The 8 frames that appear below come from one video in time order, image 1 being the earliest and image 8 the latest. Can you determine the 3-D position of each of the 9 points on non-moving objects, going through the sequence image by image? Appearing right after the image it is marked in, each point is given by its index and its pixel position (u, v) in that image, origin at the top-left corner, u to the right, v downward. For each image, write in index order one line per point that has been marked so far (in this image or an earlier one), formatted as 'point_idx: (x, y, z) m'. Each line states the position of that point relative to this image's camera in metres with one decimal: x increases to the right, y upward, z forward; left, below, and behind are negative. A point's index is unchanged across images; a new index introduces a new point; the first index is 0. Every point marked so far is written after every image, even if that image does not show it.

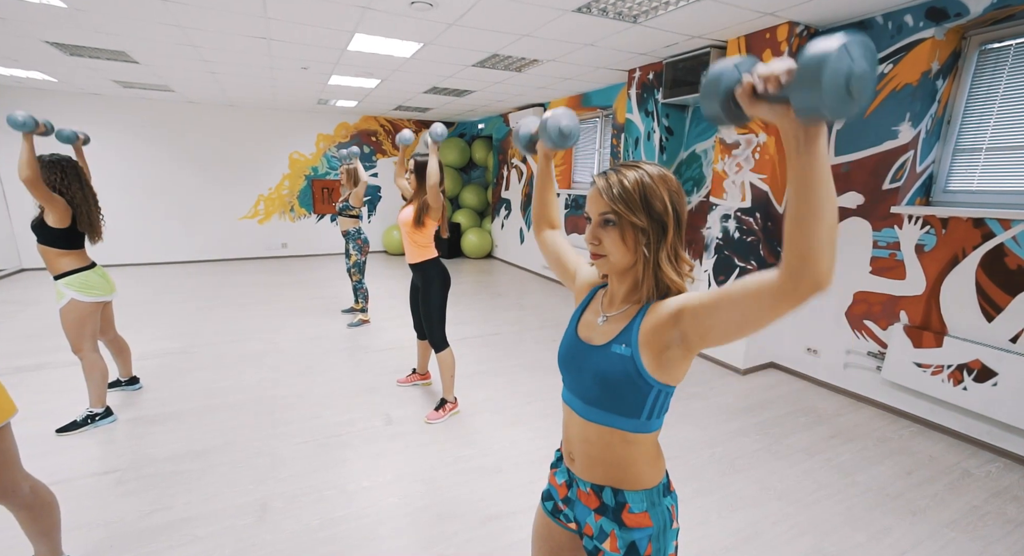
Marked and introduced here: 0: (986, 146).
0: (+2.7, +0.7, +2.7) m
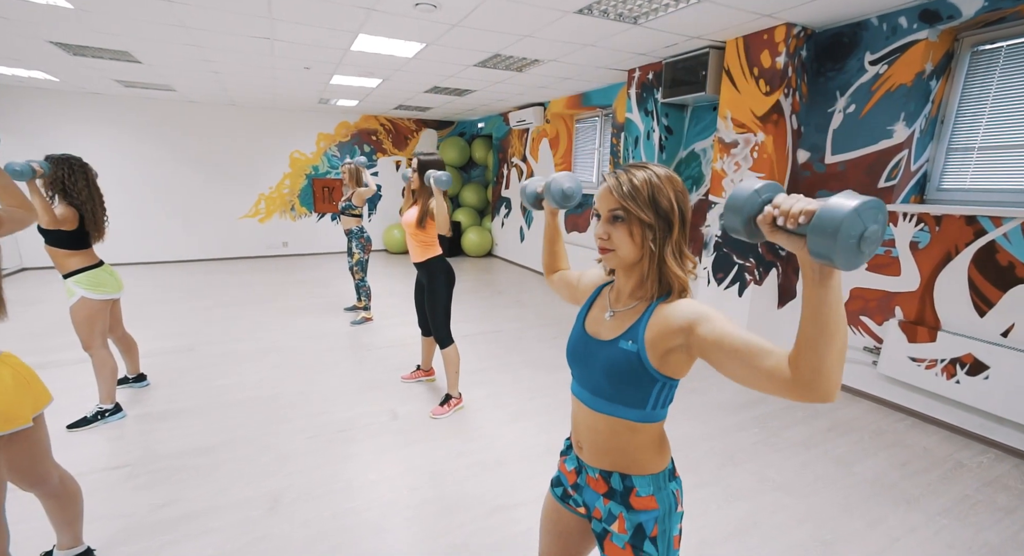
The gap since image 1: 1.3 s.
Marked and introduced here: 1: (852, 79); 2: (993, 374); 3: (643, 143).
0: (+2.7, +0.8, +2.8) m
1: (+2.2, +1.3, +3.2) m
2: (+2.6, -0.5, +2.6) m
3: (+1.2, +1.2, +4.4) m
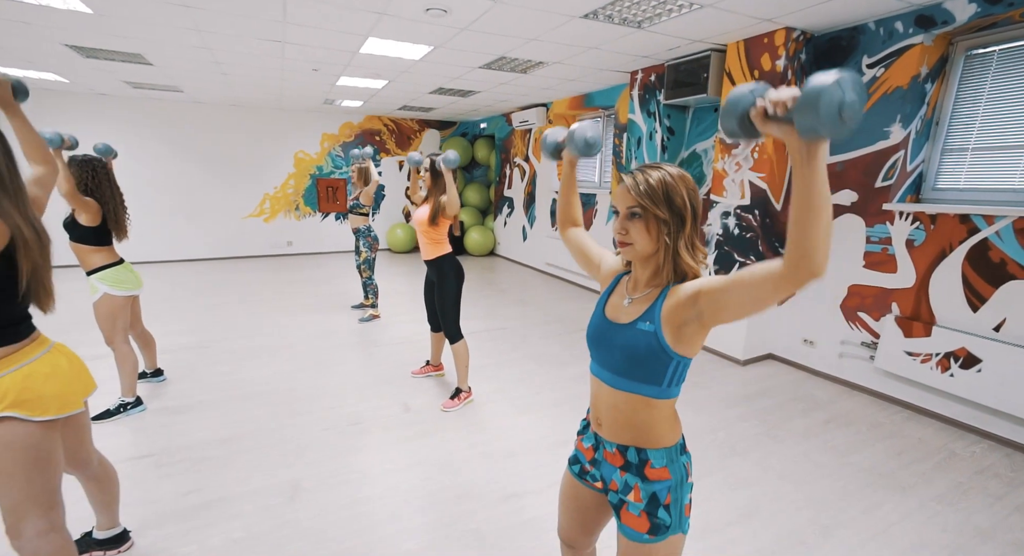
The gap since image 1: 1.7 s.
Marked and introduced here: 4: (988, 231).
0: (+2.8, +0.8, +2.9) m
1: (+2.3, +1.3, +3.3) m
2: (+2.6, -0.5, +2.7) m
3: (+1.3, +1.3, +4.5) m
4: (+2.7, +0.3, +2.7) m
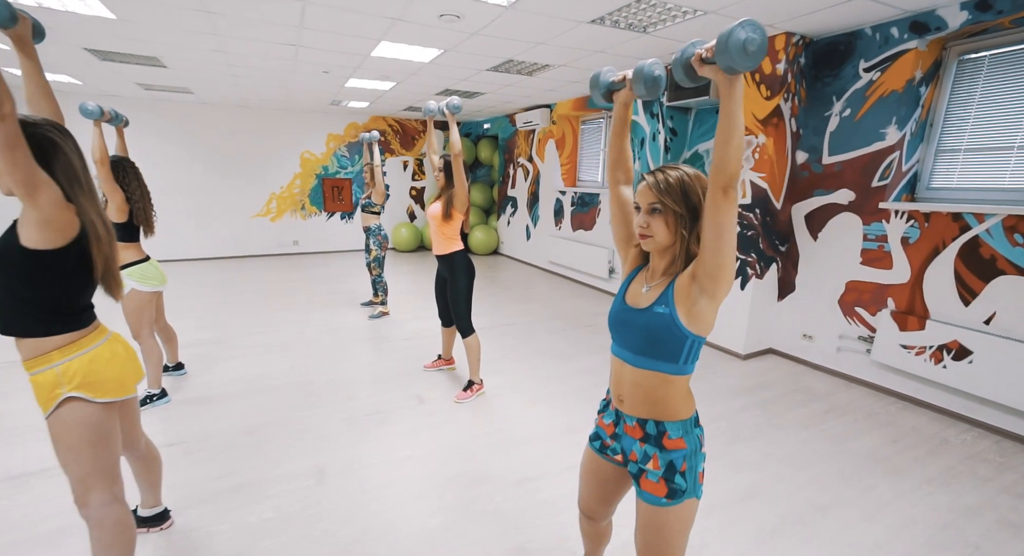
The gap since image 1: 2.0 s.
0: (+2.8, +0.8, +3.0) m
1: (+2.4, +1.4, +3.4) m
2: (+2.7, -0.5, +2.8) m
3: (+1.3, +1.3, +4.6) m
4: (+2.7, +0.3, +2.8) m
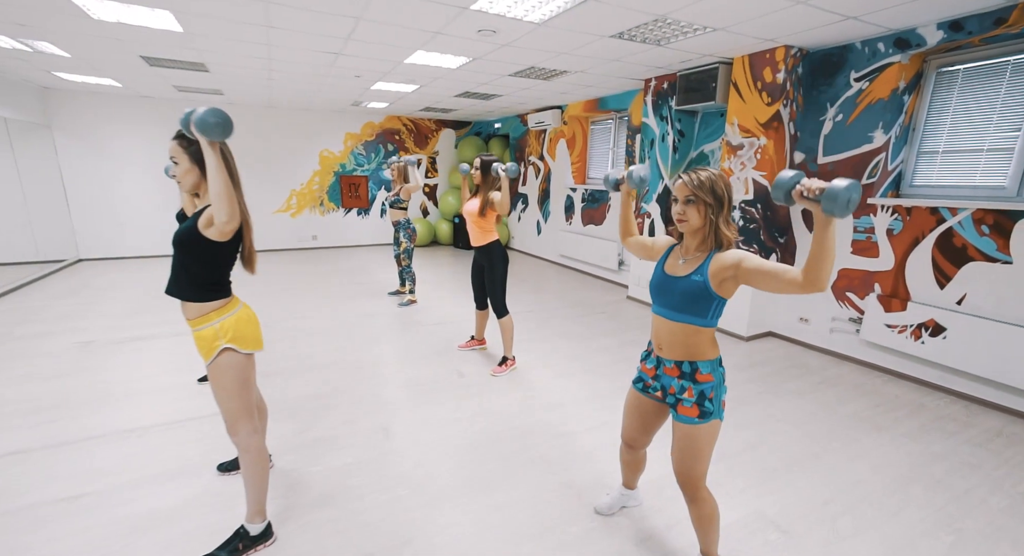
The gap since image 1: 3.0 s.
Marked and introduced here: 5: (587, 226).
0: (+3.0, +0.9, +3.4) m
1: (+2.6, +1.5, +3.8) m
2: (+2.9, -0.4, +3.2) m
3: (+1.5, +1.4, +5.0) m
4: (+2.9, +0.4, +3.2) m
5: (+1.0, +0.7, +6.6) m
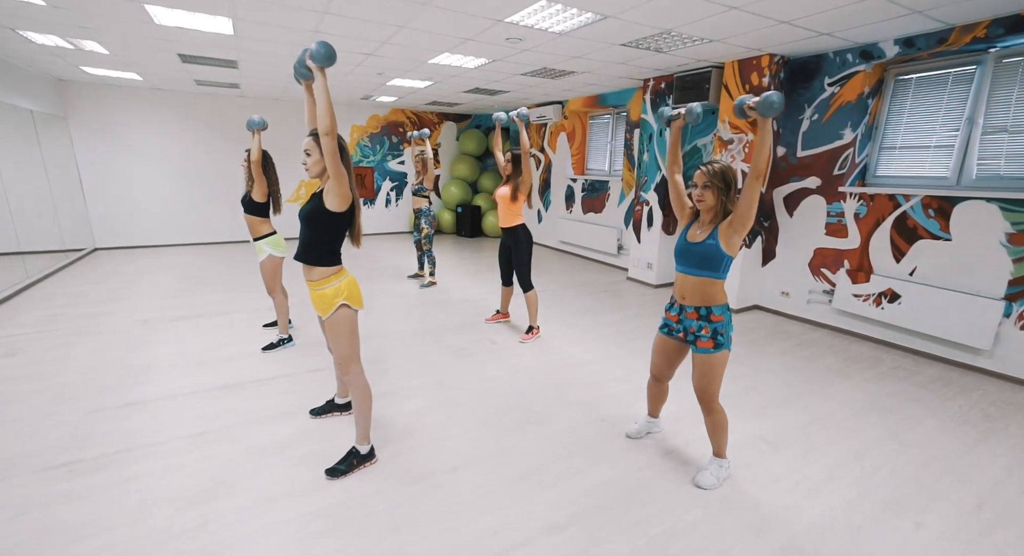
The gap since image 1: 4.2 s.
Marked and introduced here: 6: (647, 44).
0: (+3.2, +1.1, +4.0) m
1: (+2.8, +1.7, +4.4) m
2: (+3.1, -0.2, +3.8) m
3: (+1.7, +1.6, +5.5) m
4: (+3.2, +0.6, +3.8) m
5: (+1.1, +1.0, +7.1) m
6: (+1.2, +2.0, +4.1) m
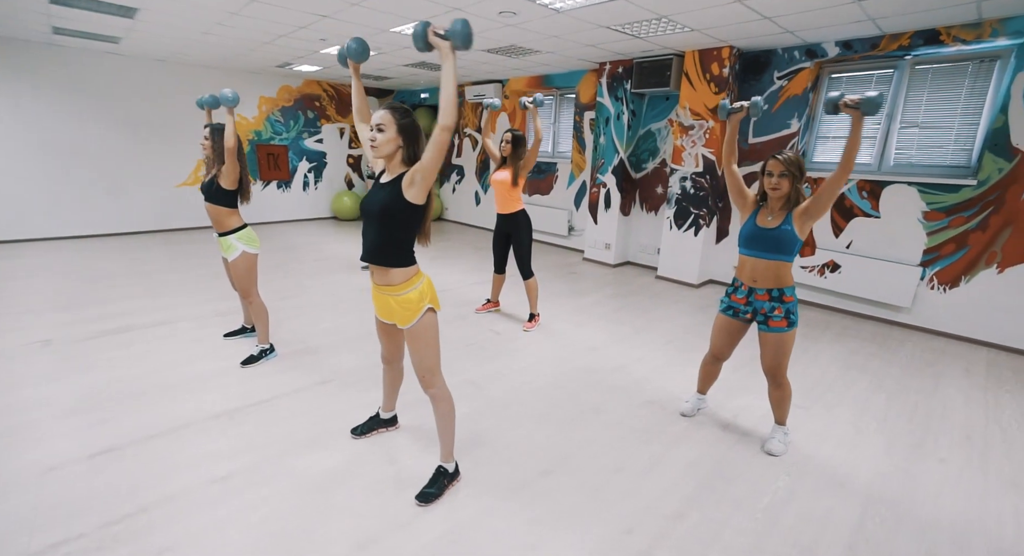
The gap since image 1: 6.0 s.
0: (+3.1, +1.4, +4.6) m
1: (+2.5, +1.9, +4.8) m
2: (+3.1, +0.1, +4.5) m
3: (+1.2, +1.8, +5.7) m
4: (+3.1, +0.8, +4.4) m
5: (+0.3, +1.2, +7.1) m
6: (+1.0, +2.2, +4.2) m
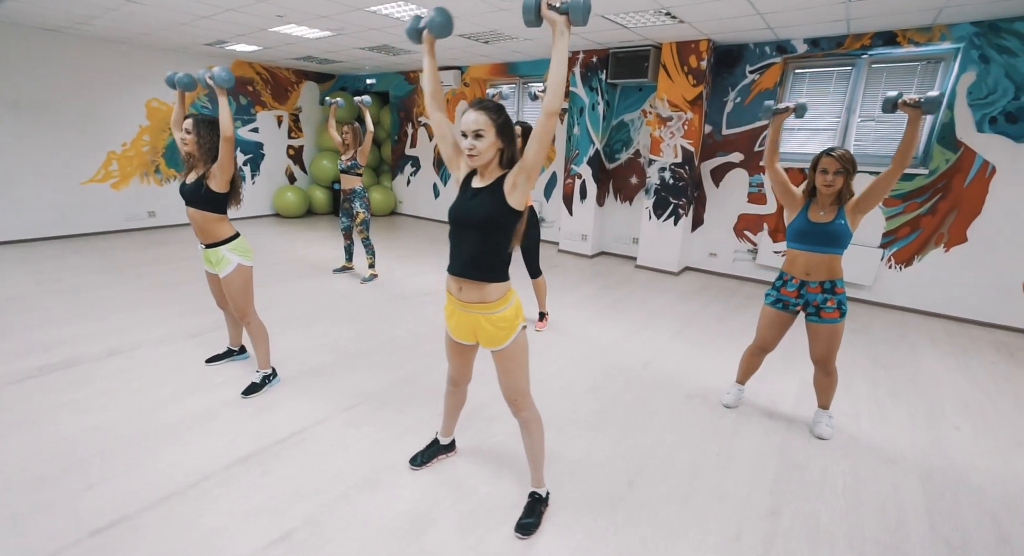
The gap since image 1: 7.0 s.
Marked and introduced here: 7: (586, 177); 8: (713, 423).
0: (+3.0, +1.5, +4.9) m
1: (+2.3, +2.1, +5.0) m
2: (+3.0, +0.2, +4.8) m
3: (+0.9, +1.9, +5.7) m
4: (+3.0, +1.0, +4.8) m
5: (-0.2, +1.3, +6.9) m
6: (+1.0, +2.2, +4.1) m
7: (+0.9, +1.2, +5.7) m
8: (+1.1, -0.8, +2.7) m
